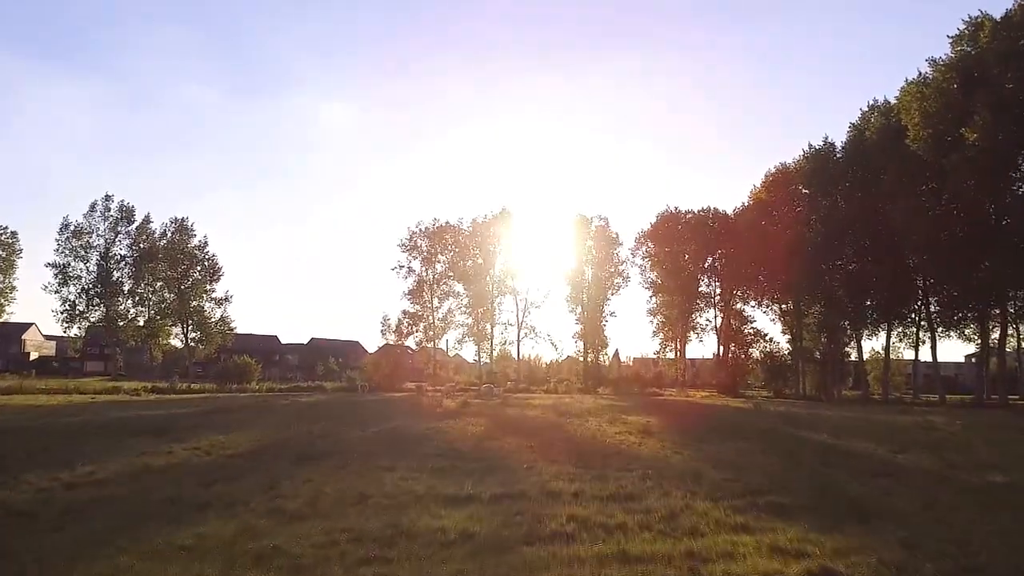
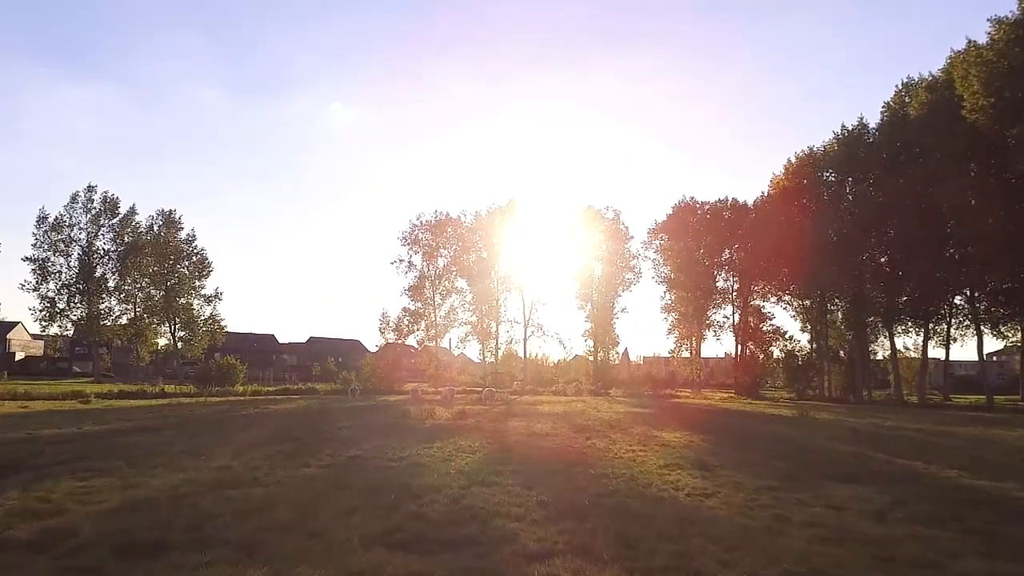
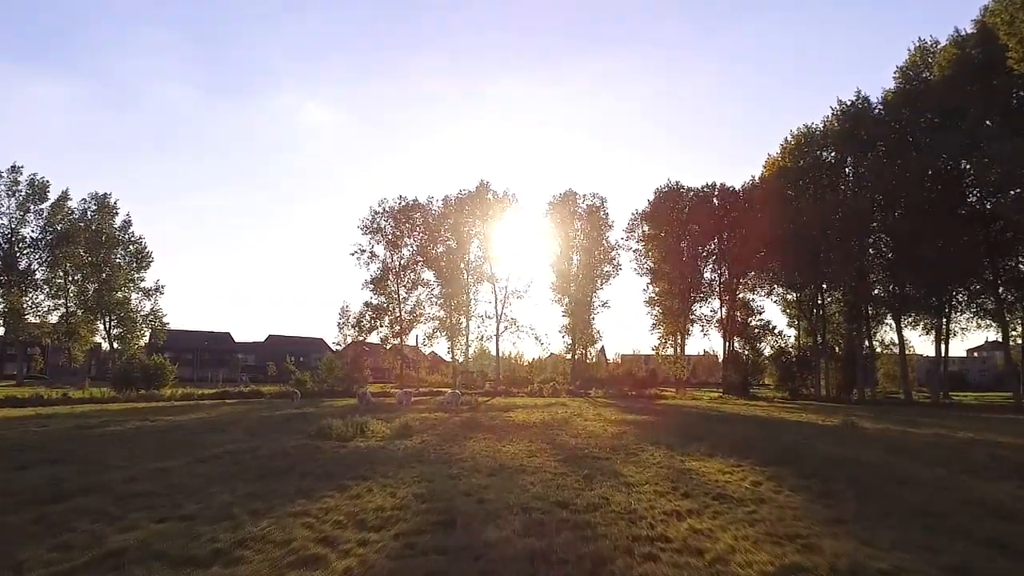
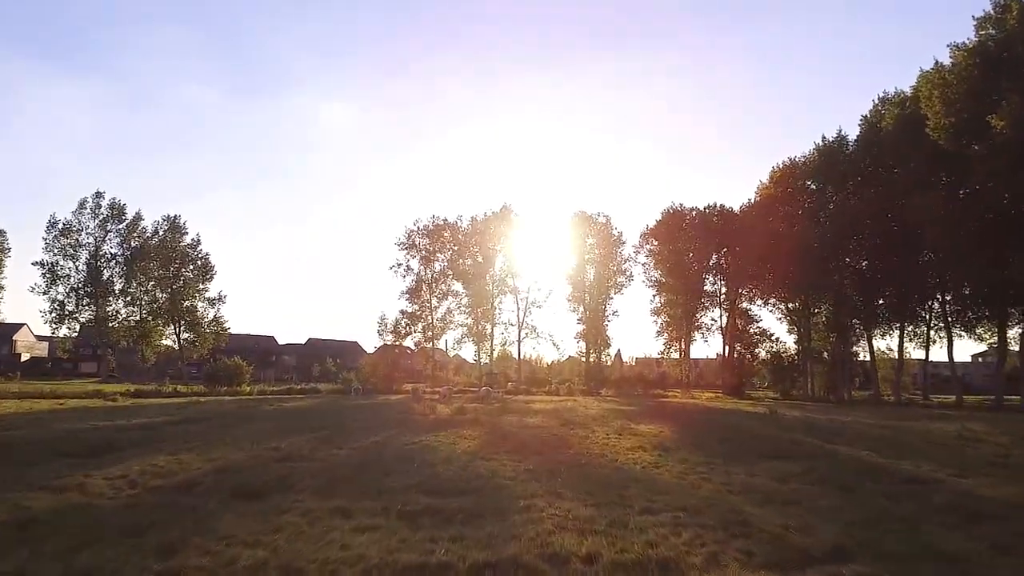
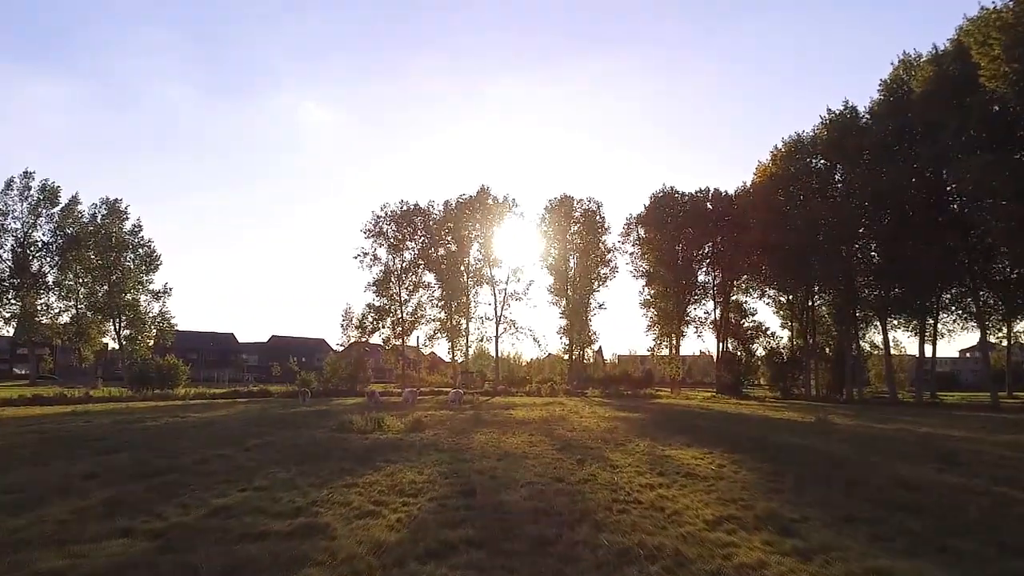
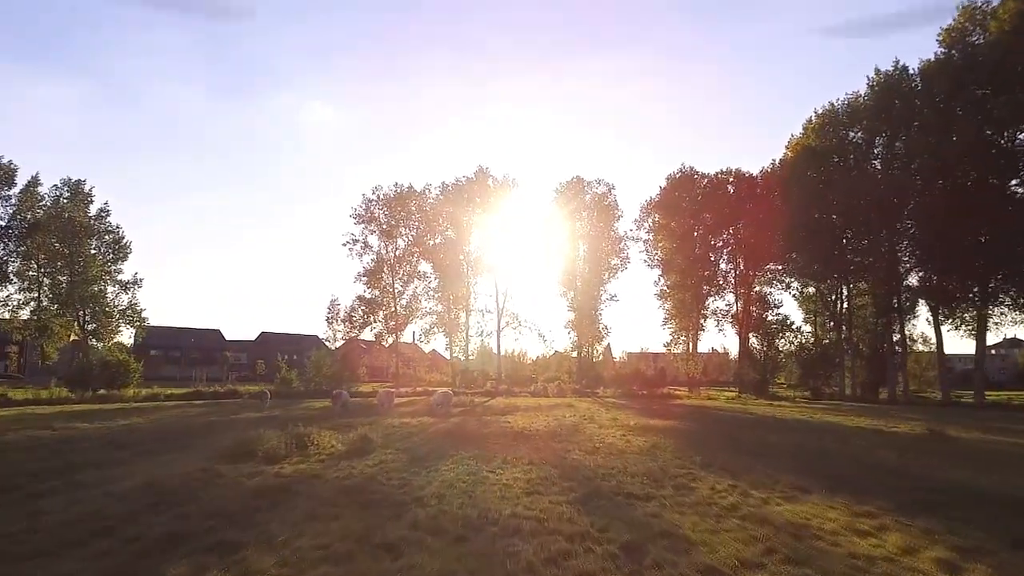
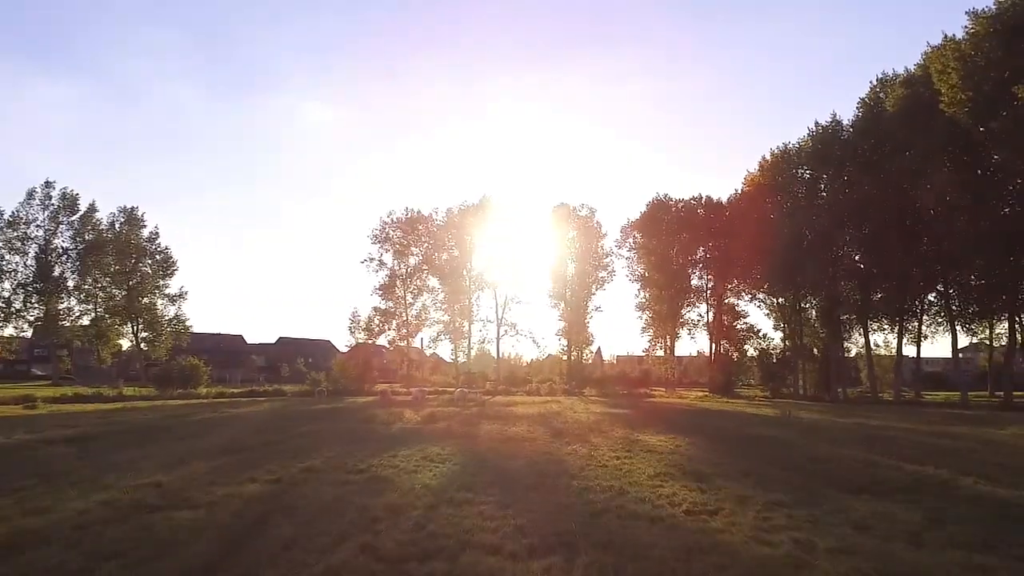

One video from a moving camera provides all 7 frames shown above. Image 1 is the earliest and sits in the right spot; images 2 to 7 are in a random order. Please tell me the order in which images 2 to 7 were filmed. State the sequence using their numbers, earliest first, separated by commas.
4, 2, 7, 5, 3, 6
